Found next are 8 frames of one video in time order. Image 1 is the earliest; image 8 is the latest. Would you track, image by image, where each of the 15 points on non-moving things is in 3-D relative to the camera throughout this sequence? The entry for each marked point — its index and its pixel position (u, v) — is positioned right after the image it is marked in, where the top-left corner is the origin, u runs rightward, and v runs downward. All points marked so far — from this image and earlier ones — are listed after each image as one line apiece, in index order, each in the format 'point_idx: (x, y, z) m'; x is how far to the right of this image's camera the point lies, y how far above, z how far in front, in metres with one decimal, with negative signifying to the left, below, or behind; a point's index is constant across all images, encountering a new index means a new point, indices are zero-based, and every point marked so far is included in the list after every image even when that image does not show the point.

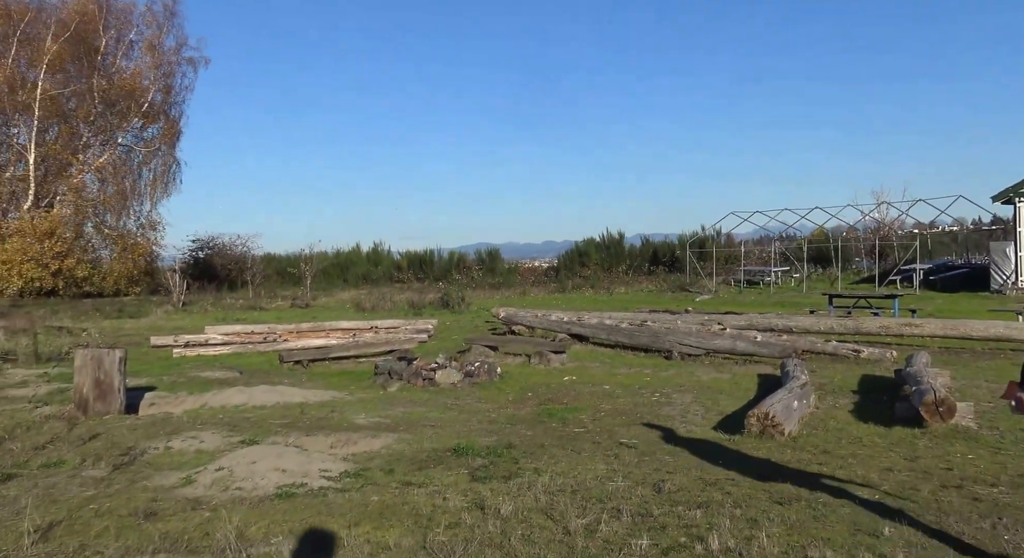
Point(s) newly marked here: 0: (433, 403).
0: (-0.9, -1.5, +8.3) m
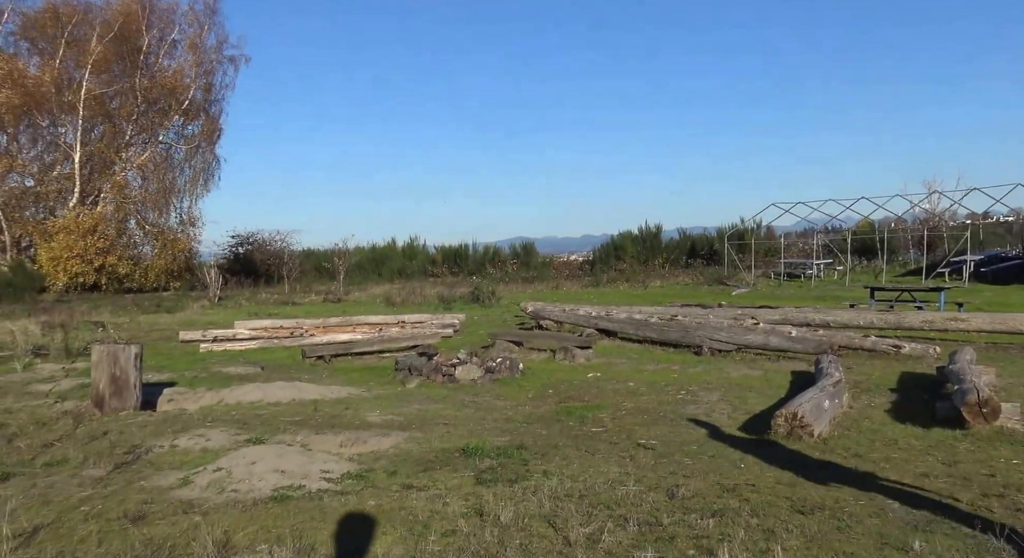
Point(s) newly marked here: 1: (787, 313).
0: (-0.7, -1.4, +8.1) m
1: (+5.2, -0.6, +13.3) m
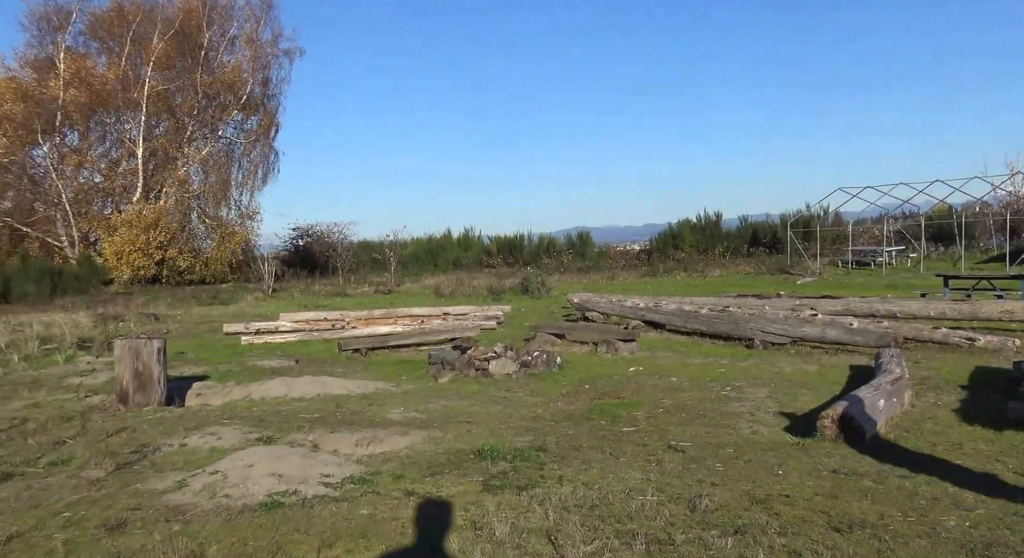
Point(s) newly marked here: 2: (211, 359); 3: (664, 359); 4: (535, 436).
0: (-0.4, -1.3, +7.9) m
1: (+6.0, -0.4, +12.6) m
2: (-4.4, -1.2, +10.1) m
3: (+2.3, -1.2, +10.9) m
4: (+0.2, -1.3, +5.8) m
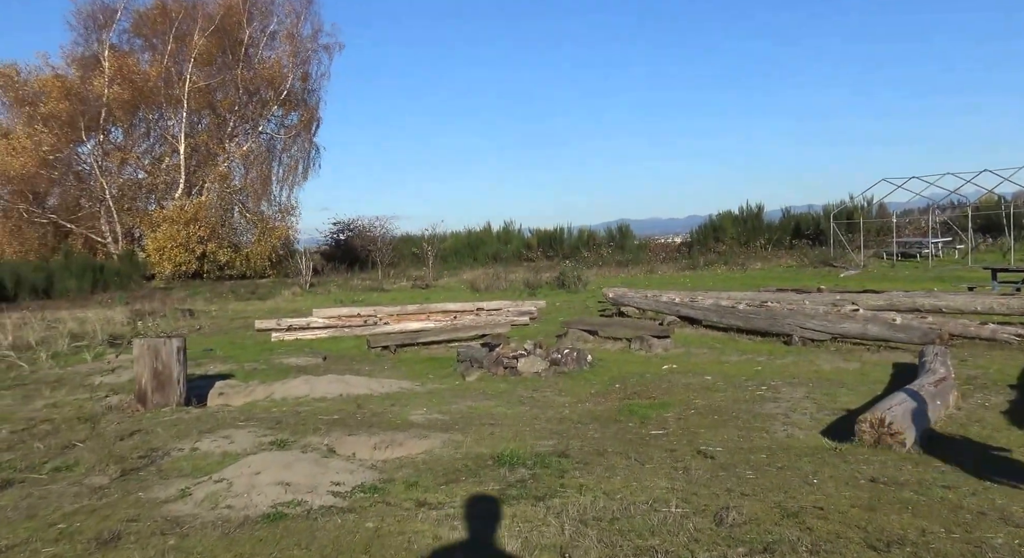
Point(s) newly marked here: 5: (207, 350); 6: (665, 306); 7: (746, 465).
0: (-0.1, -1.3, +7.7) m
1: (+6.5, -0.3, +12.0) m
2: (-3.9, -1.1, +10.1) m
3: (+2.8, -1.2, +10.5) m
4: (+0.4, -1.3, +5.6) m
5: (-4.7, -1.2, +10.8) m
6: (+3.0, -0.5, +13.6) m
7: (+1.6, -1.3, +4.9) m
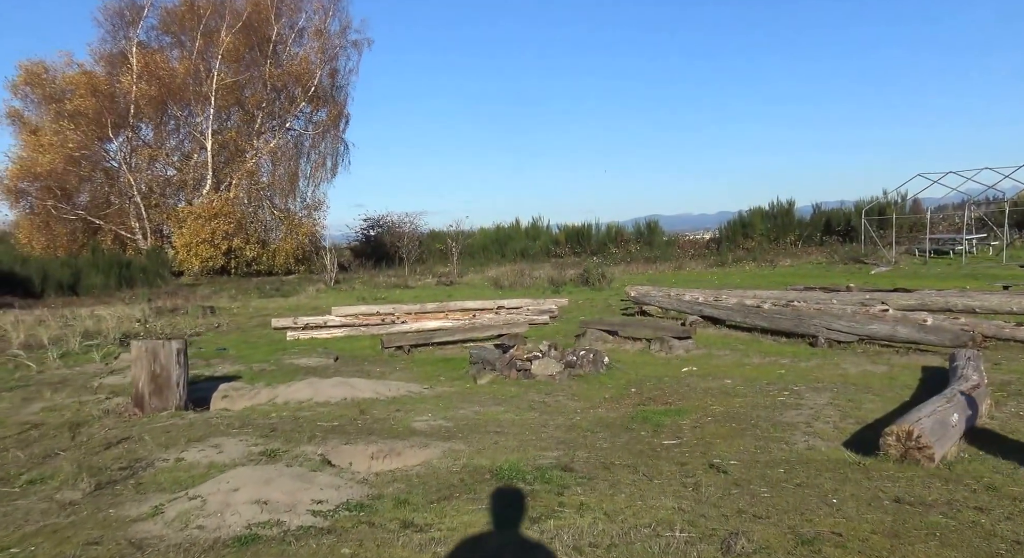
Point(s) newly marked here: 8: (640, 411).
0: (+0.1, -1.3, +7.4) m
1: (+6.8, -0.3, +11.5) m
2: (-3.7, -1.1, +10.0) m
3: (+3.0, -1.1, +10.1) m
4: (+0.4, -1.3, +5.3) m
5: (-4.5, -1.1, +10.7) m
6: (+3.3, -0.5, +13.2) m
7: (+1.6, -1.3, +4.5) m
8: (+1.3, -1.3, +6.9) m
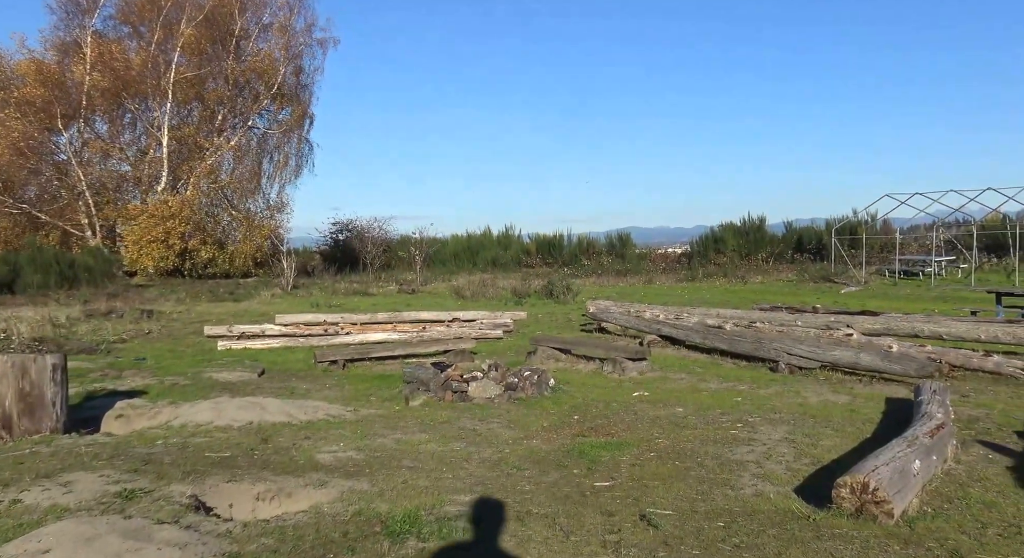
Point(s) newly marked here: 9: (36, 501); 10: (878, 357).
0: (-0.6, -1.4, +6.8) m
1: (+6.0, -0.7, +11.1) m
2: (-4.5, -1.2, +9.2) m
3: (+2.2, -1.4, +9.6) m
4: (-0.2, -1.4, +4.7) m
5: (-5.3, -1.2, +9.9) m
6: (+2.4, -0.8, +12.7) m
7: (+1.0, -1.5, +4.0) m
8: (+0.6, -1.5, +6.3) m
9: (-2.6, -1.2, +3.9) m
10: (+4.7, -1.0, +9.0) m
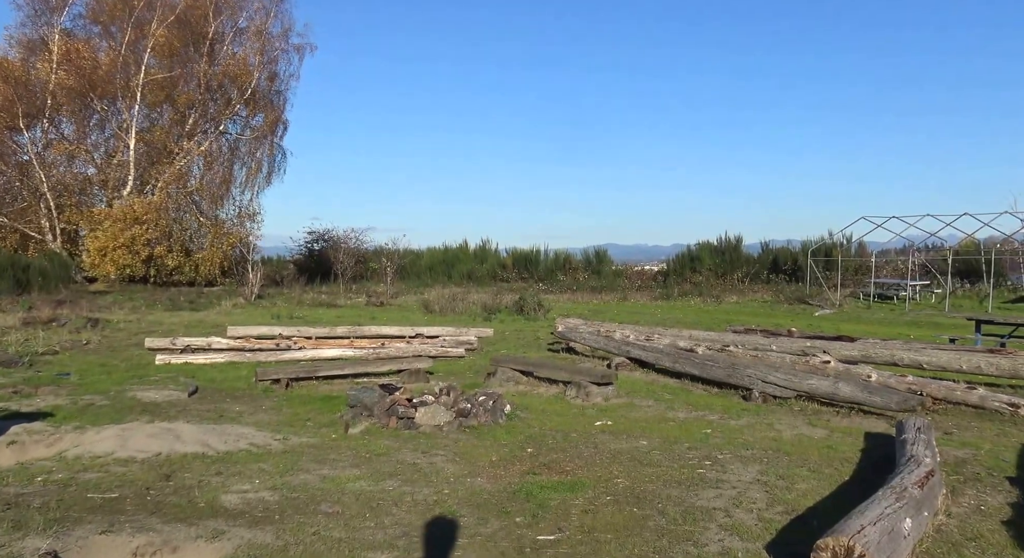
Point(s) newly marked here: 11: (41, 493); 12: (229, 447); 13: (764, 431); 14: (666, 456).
0: (-1.1, -1.6, +6.1) m
1: (+5.4, -1.1, +10.6) m
2: (-5.1, -1.3, +8.4) m
3: (+1.6, -1.7, +9.0) m
4: (-0.6, -1.5, +4.0) m
5: (-5.8, -1.3, +9.1) m
6: (+1.8, -1.1, +12.2) m
7: (+0.7, -1.6, +3.3) m
8: (+0.1, -1.6, +5.6) m
9: (-3.0, -1.3, +3.1) m
10: (+4.2, -1.3, +8.5) m
11: (-3.0, -1.3, +4.5) m
12: (-2.4, -1.4, +5.9) m
13: (+2.8, -1.7, +7.9) m
14: (+1.4, -1.7, +6.6) m
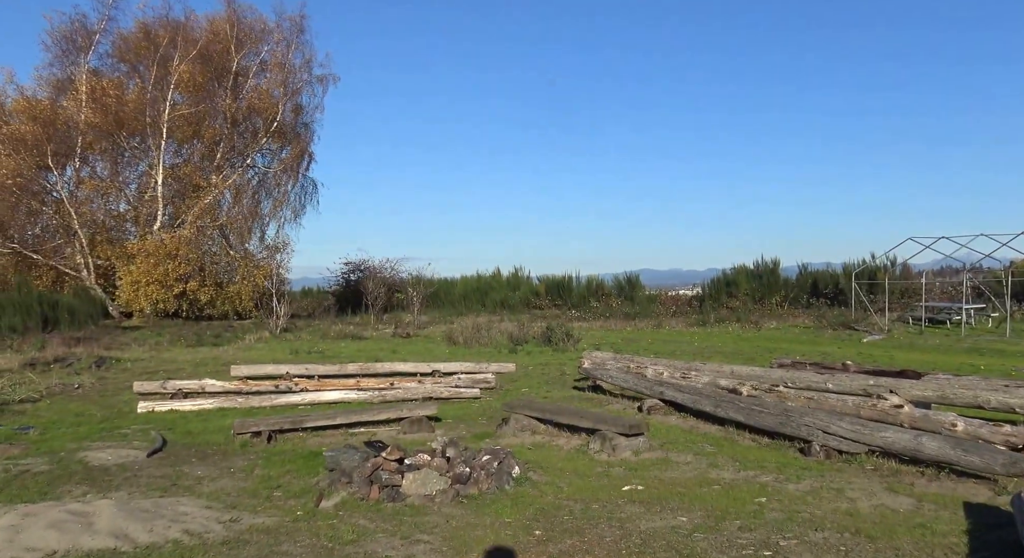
0: (-1.1, -1.9, +4.8) m
1: (+5.6, -1.4, +9.1) m
2: (-4.9, -1.7, +7.3) m
3: (+1.8, -2.0, +7.6) m
4: (-0.7, -1.7, +2.7) m
5: (-5.7, -1.8, +8.0) m
6: (+2.1, -1.6, +10.7) m
7: (+0.5, -1.8, +2.0) m
8: (+0.1, -1.9, +4.3) m
9: (-3.1, -1.5, +2.0) m
10: (+4.3, -1.6, +7.0) m
11: (-3.0, -1.6, +3.3) m
12: (-2.4, -1.7, +4.7) m
13: (+2.9, -2.0, +6.4) m
14: (+1.5, -1.9, +5.2) m
